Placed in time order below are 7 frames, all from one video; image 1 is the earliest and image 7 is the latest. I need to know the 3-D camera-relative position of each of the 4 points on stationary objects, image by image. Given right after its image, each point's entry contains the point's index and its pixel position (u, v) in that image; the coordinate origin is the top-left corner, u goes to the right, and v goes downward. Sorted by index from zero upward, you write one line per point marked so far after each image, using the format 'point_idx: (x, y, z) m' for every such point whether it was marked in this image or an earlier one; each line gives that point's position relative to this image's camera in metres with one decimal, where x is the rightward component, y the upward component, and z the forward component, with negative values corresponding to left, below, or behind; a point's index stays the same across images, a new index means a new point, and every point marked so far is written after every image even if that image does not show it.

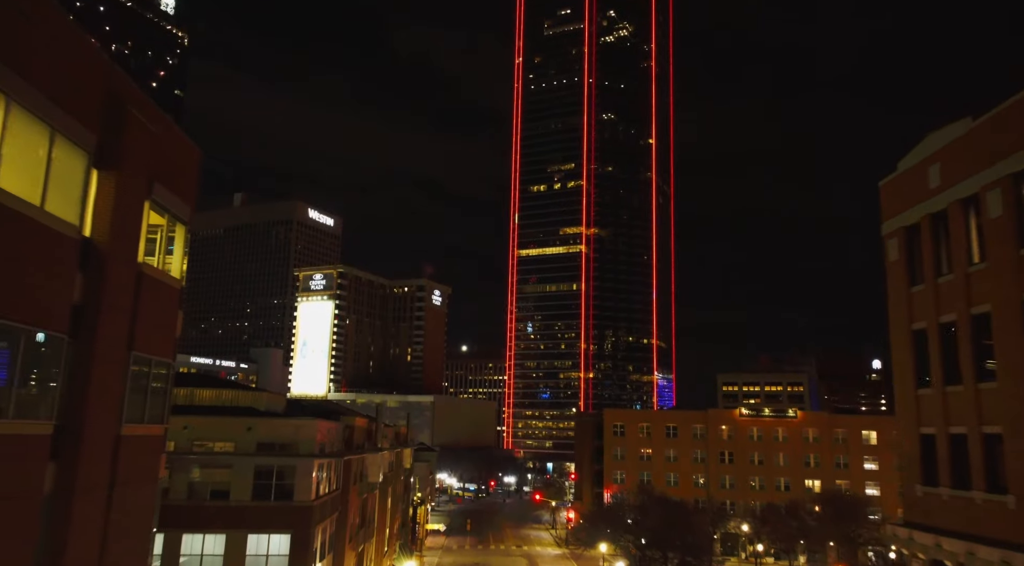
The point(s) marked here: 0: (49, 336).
0: (-9.4, -1.1, +14.9) m
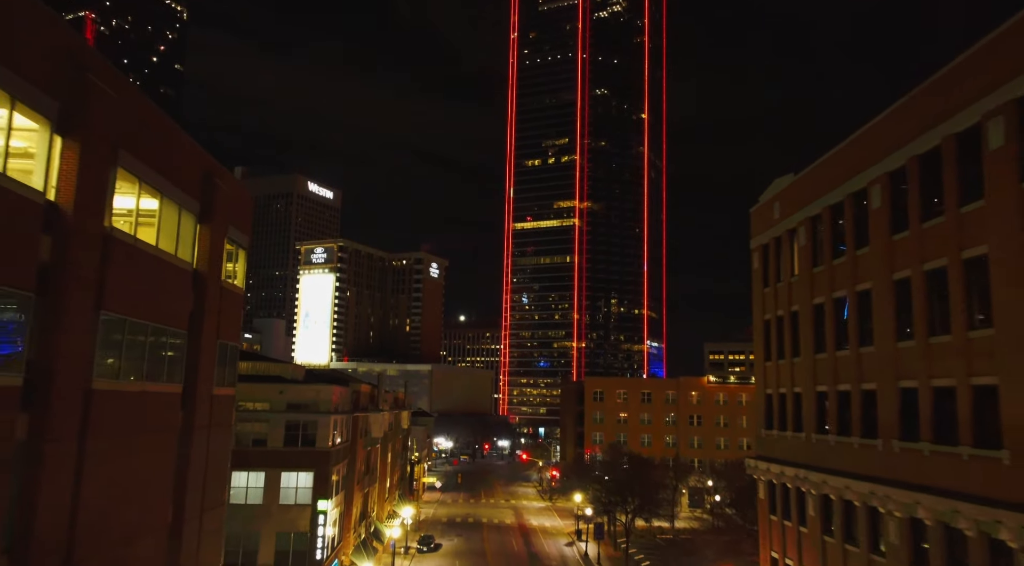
0: (-11.0, -1.6, +24.0) m
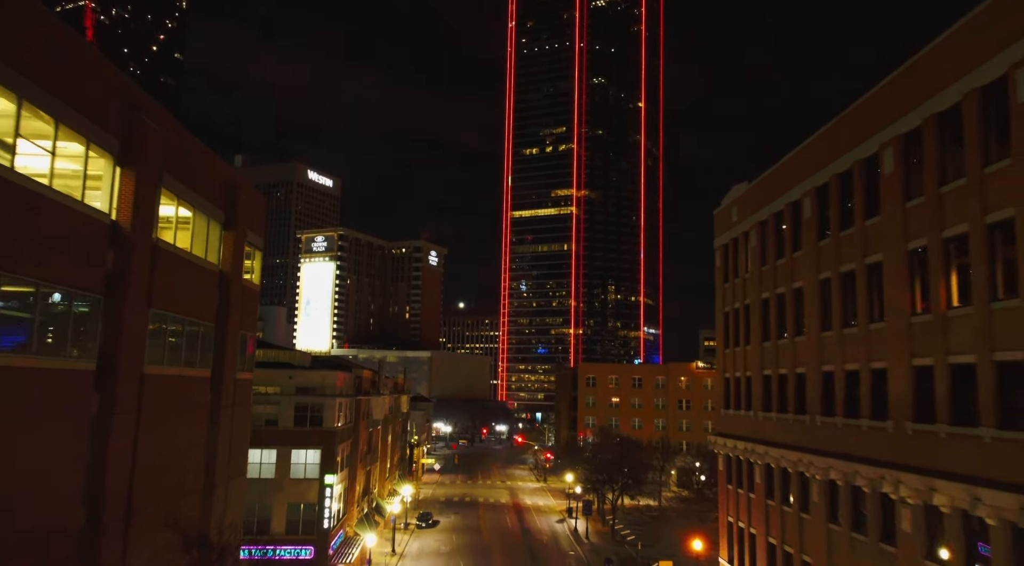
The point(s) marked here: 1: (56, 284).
0: (-11.6, -1.6, +27.8) m
1: (-11.2, -0.1, +17.8) m
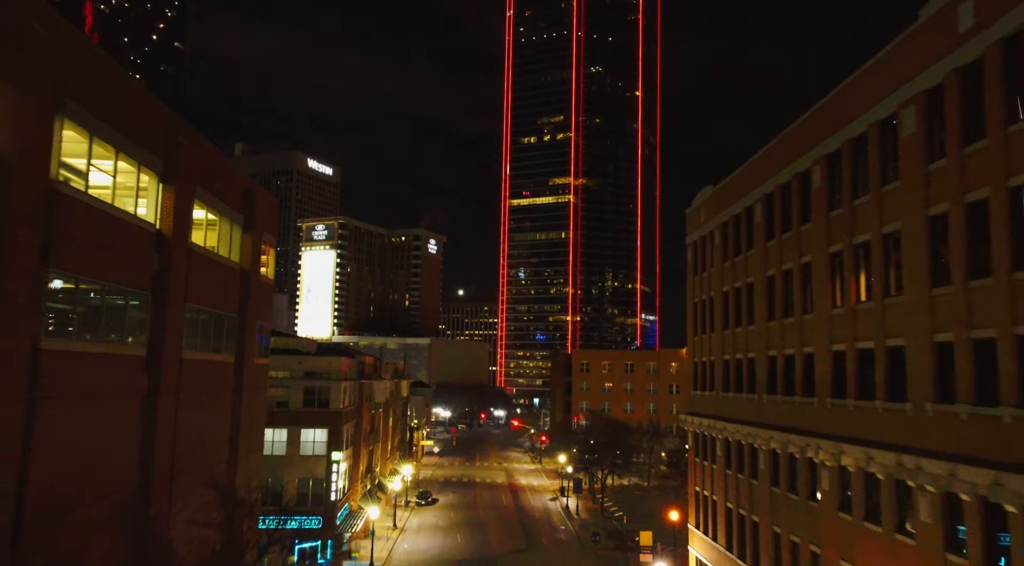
0: (-12.2, -1.4, +31.5) m
1: (-11.8, -0.1, +21.5) m
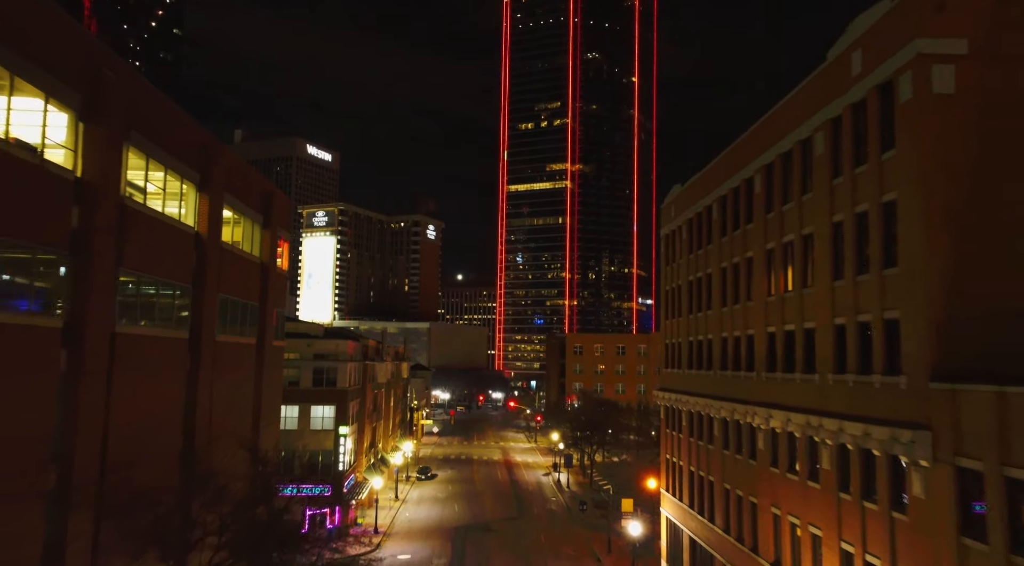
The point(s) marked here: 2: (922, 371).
0: (-12.8, -1.0, +35.8) m
1: (-12.4, +0.1, +25.8) m
2: (+10.4, -2.2, +18.0) m
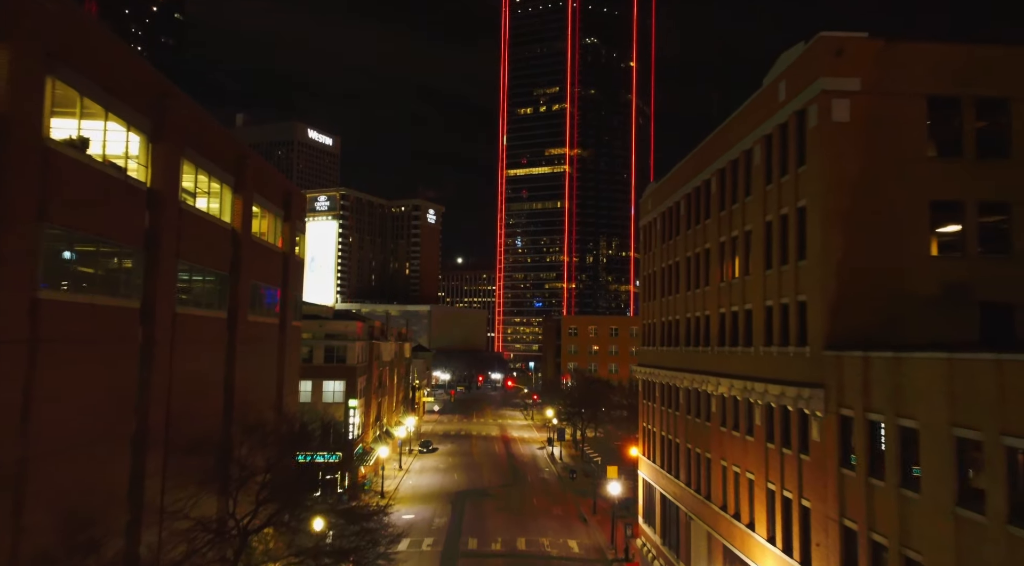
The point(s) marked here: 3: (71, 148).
0: (-13.3, -0.2, +40.6) m
1: (-12.9, +0.6, +30.6) m
2: (+9.9, -1.9, +22.8) m
3: (-12.2, +3.8, +19.8) m
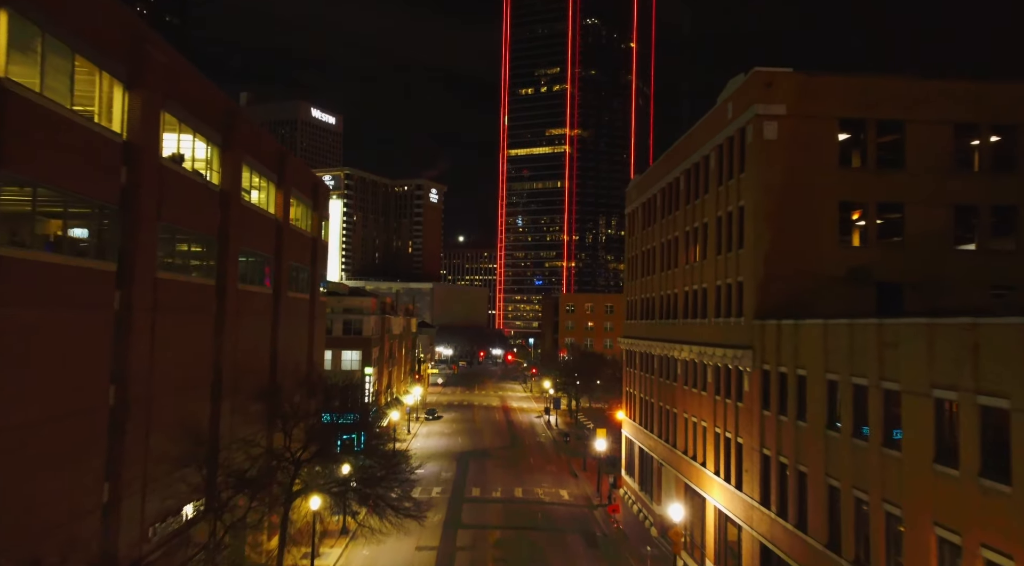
0: (-13.4, +1.0, +46.9) m
1: (-13.0, +1.6, +36.8) m
2: (+9.8, -1.3, +29.1) m
3: (-12.3, +4.4, +25.9) m
